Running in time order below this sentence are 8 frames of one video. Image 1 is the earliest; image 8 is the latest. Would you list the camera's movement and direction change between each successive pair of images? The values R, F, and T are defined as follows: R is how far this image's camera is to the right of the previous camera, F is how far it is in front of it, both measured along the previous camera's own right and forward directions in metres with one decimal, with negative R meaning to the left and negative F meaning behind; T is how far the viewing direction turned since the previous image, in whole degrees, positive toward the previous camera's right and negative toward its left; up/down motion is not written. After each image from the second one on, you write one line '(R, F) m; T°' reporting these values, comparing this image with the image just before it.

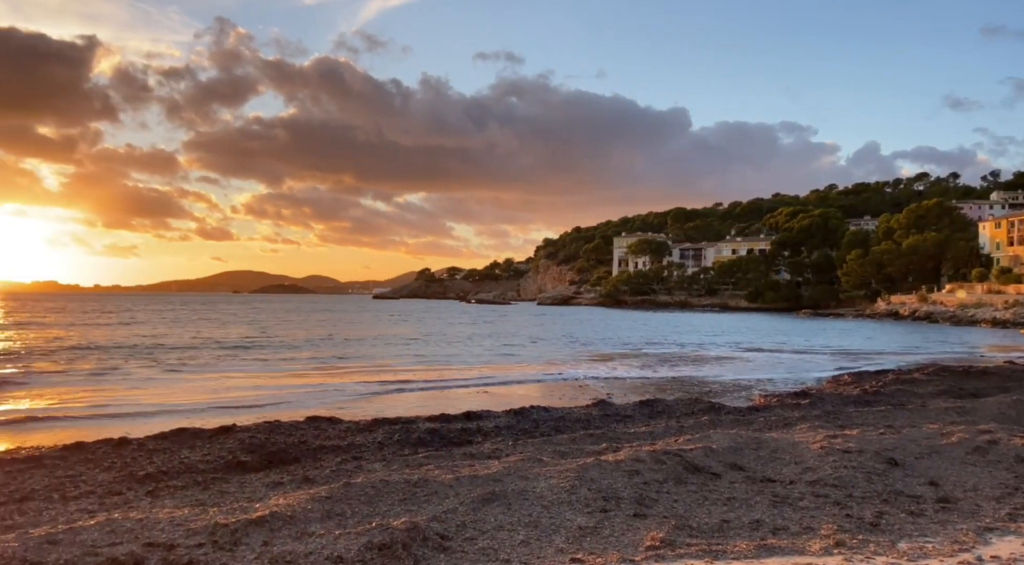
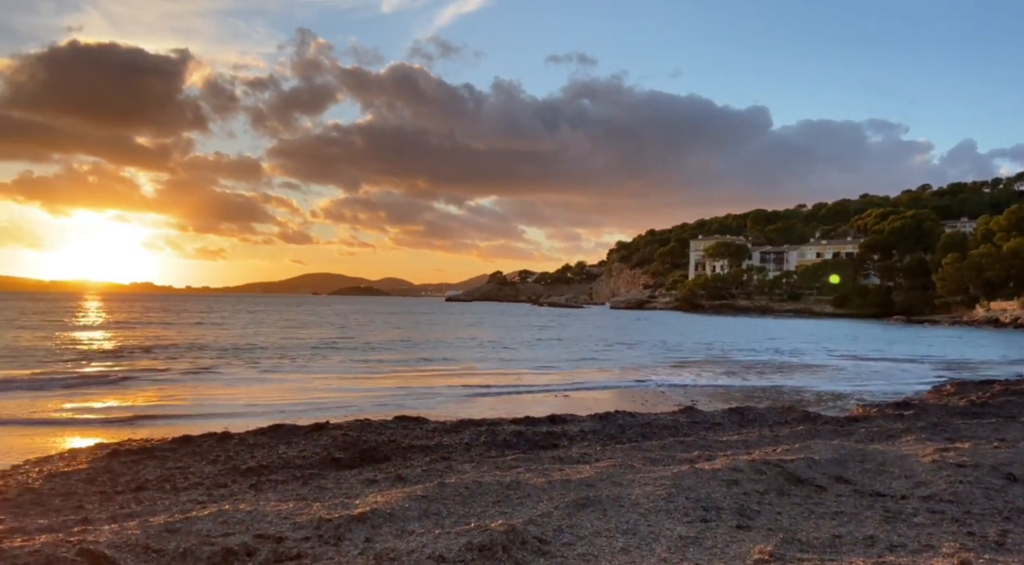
(-0.5, 0.0) m; -6°
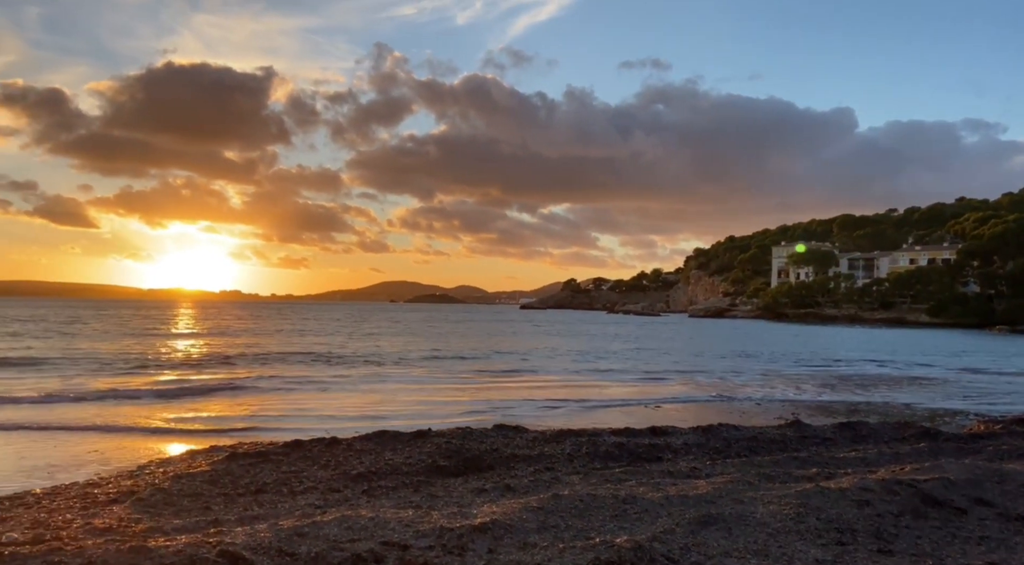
(-0.9, +0.2) m; -6°
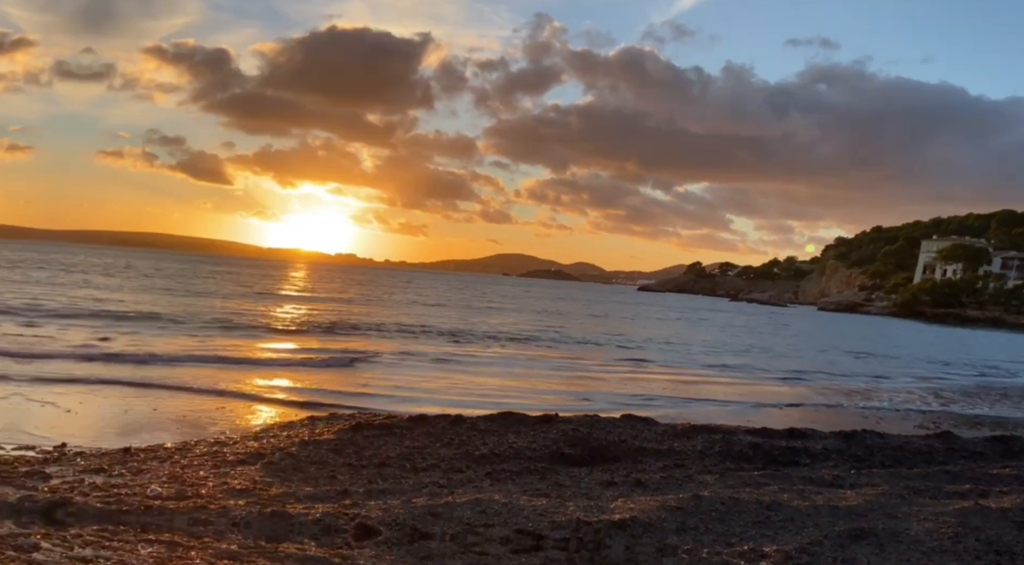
(-1.3, +1.4) m; -8°
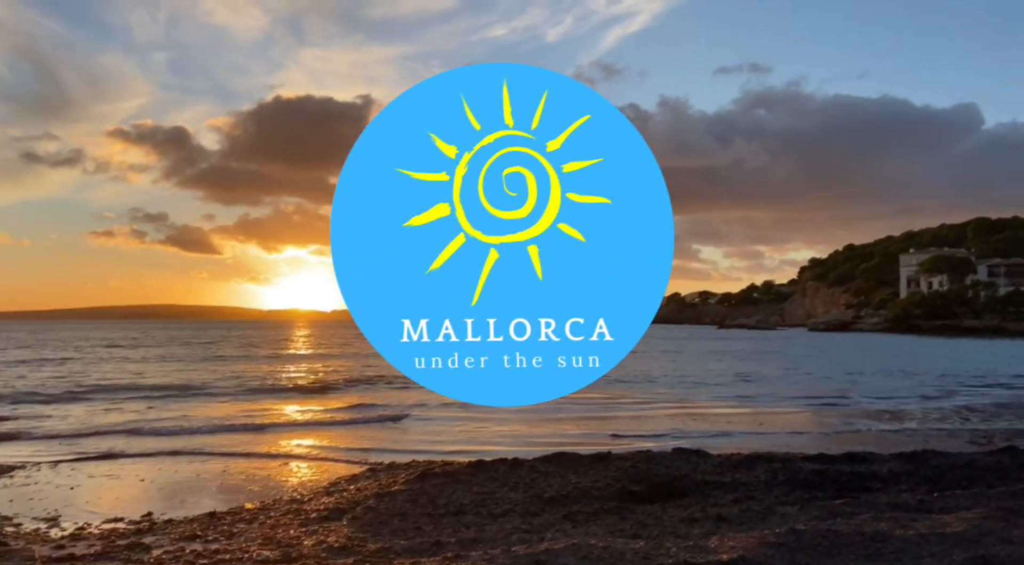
(-0.1, -1.5) m; -8°
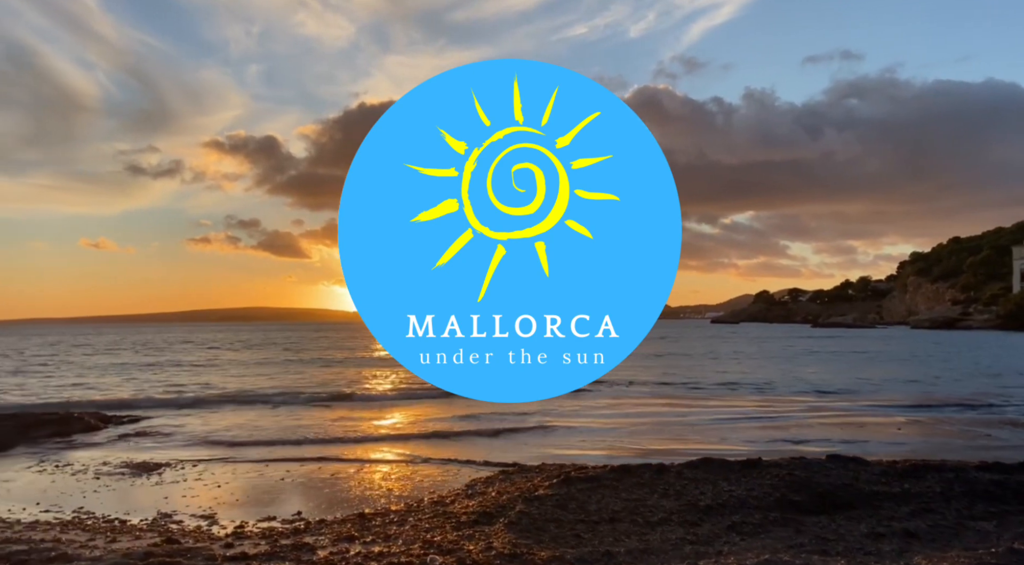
(-0.7, +0.1) m; -7°
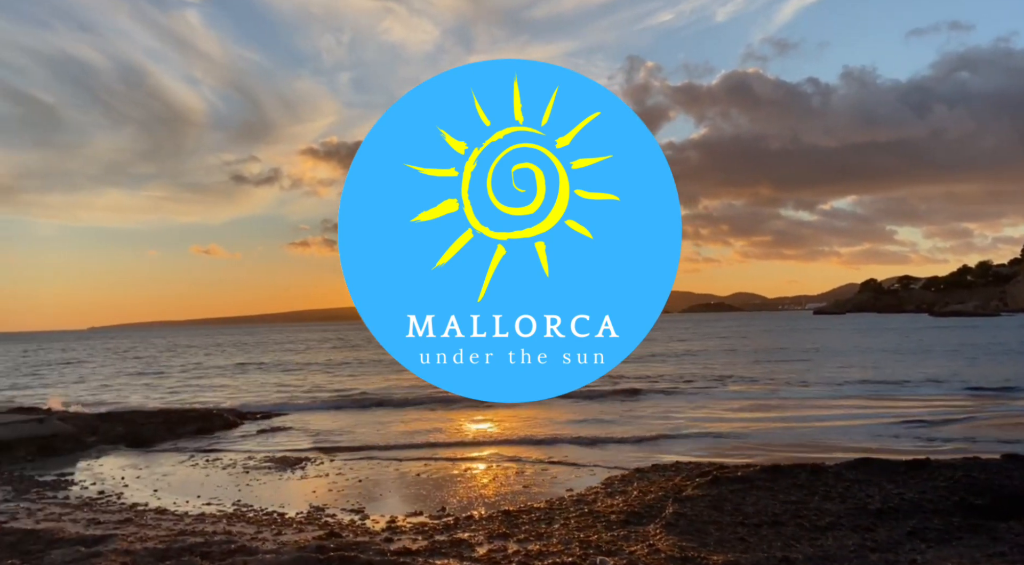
(-0.6, +0.1) m; -7°
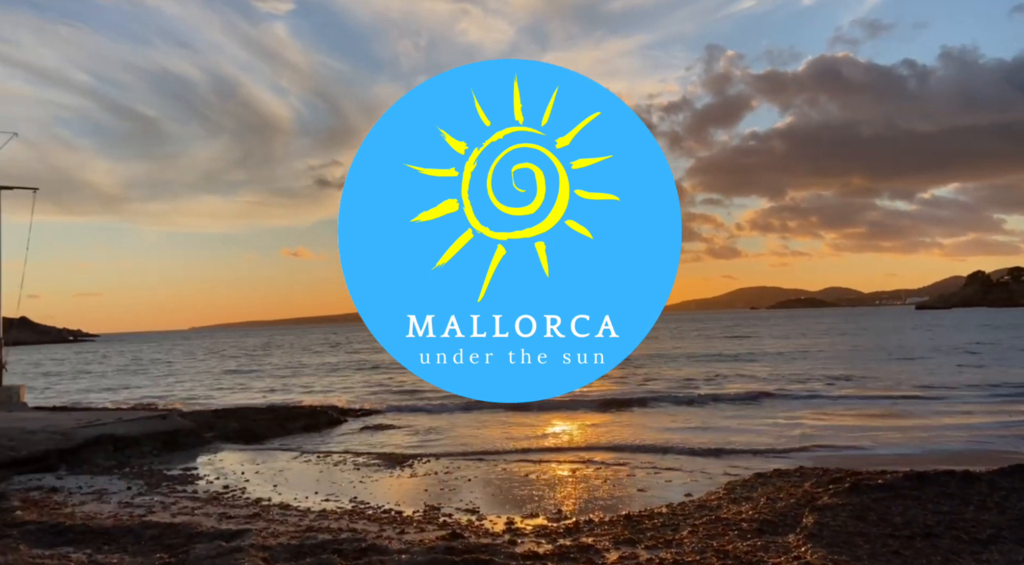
(-0.4, +0.2) m; -6°
